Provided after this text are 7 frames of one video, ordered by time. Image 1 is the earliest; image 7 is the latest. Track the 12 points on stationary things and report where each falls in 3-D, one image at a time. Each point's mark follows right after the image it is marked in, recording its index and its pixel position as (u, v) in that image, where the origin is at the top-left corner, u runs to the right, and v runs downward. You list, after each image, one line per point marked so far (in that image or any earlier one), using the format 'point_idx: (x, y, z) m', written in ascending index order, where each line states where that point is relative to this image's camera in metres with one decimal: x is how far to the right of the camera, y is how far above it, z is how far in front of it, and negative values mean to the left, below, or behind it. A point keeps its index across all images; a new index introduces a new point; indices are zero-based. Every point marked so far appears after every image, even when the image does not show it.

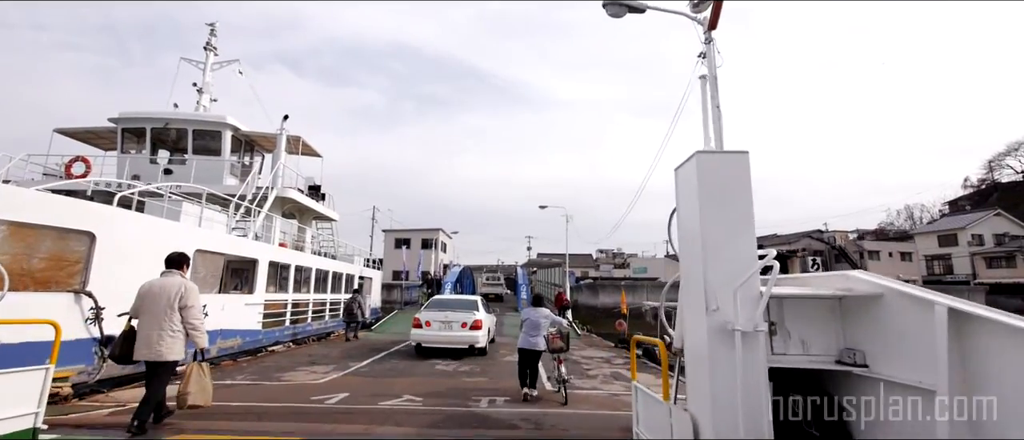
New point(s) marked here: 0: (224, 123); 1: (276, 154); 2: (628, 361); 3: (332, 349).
0: (-8.3, +2.8, +14.1) m
1: (-6.9, +2.0, +14.4) m
2: (+2.4, -3.0, +10.3) m
3: (-4.0, -2.9, +11.0) m
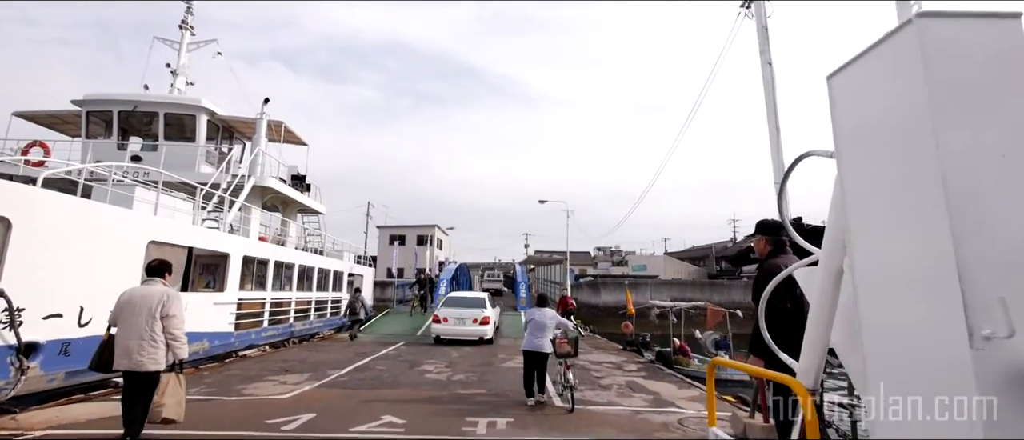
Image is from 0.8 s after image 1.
0: (-8.3, +3.0, +13.0) m
1: (-6.9, +2.2, +13.2) m
2: (+2.4, -2.8, +9.3) m
3: (-4.0, -2.7, +9.9) m
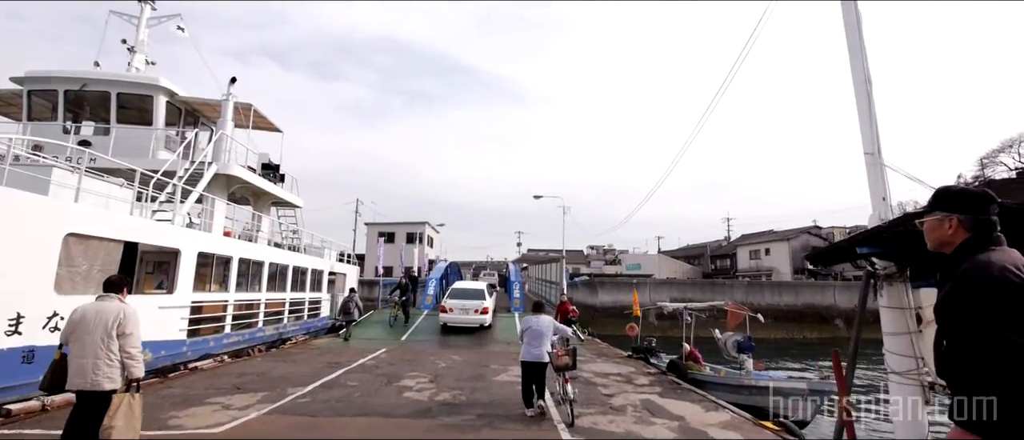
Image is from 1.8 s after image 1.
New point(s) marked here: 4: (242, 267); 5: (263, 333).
0: (-8.4, +3.2, +11.6) m
1: (-7.1, +2.4, +11.9) m
2: (+2.3, -2.7, +8.1) m
3: (-4.1, -2.5, +8.6) m
4: (-6.3, -1.0, +11.3) m
5: (-6.1, -2.8, +12.1) m
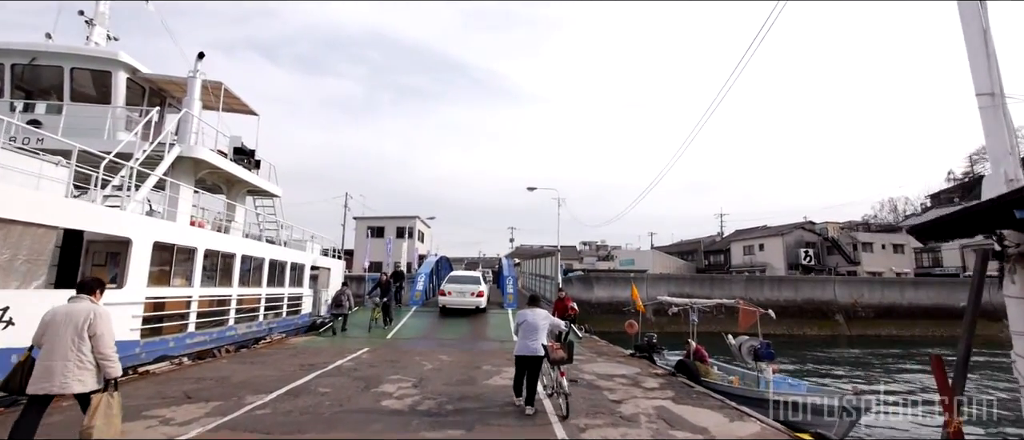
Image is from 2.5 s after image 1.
0: (-8.6, +3.4, +10.6) m
1: (-7.2, +2.6, +10.9) m
2: (+2.3, -2.5, +7.3) m
3: (-4.2, -2.3, +7.7) m
4: (-6.4, -0.8, +10.3) m
5: (-6.3, -2.5, +11.1) m
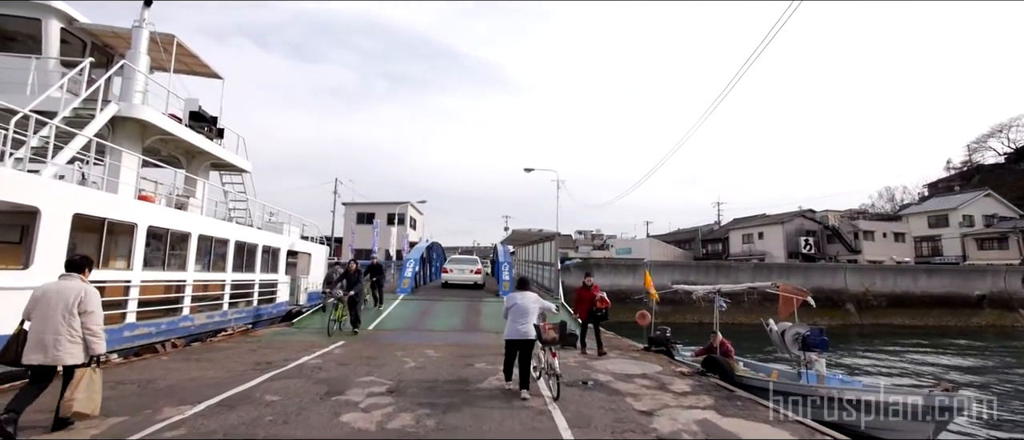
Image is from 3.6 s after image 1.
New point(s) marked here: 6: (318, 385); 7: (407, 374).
0: (-8.6, +3.9, +9.0) m
1: (-7.3, +3.1, +9.4) m
2: (+2.2, -2.0, +6.0) m
3: (-4.2, -1.9, +6.3) m
4: (-6.5, -0.3, +8.9) m
5: (-6.3, -2.0, +9.7) m
6: (-2.2, -1.9, +5.7) m
7: (-1.4, -2.0, +6.5) m
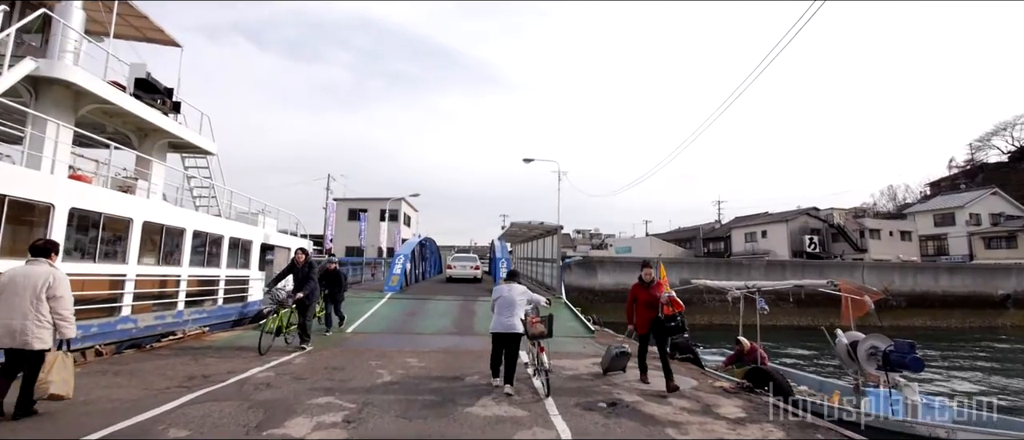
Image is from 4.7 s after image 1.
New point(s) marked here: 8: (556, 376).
0: (-8.6, +4.2, +7.6) m
1: (-7.3, +3.4, +7.9) m
2: (+2.3, -1.8, +4.6) m
3: (-4.2, -1.6, +4.9) m
4: (-6.5, 0.0, +7.5) m
5: (-6.4, -1.7, +8.3) m
6: (-2.2, -1.6, +4.3) m
7: (-1.4, -1.8, +5.1) m
8: (+0.5, -1.9, +6.1) m
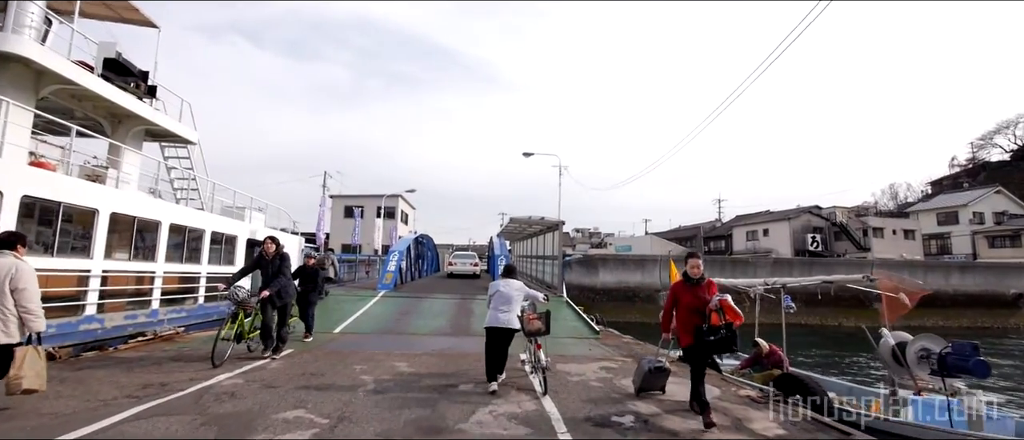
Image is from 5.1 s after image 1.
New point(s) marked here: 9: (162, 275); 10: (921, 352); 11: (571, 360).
0: (-8.6, +4.3, +6.9) m
1: (-7.3, +3.5, +7.3) m
2: (+2.3, -1.7, +4.0) m
3: (-4.2, -1.5, +4.2) m
4: (-6.5, +0.1, +6.8) m
5: (-6.4, -1.6, +7.6) m
6: (-2.2, -1.5, +3.6) m
7: (-1.4, -1.7, +4.5) m
8: (+0.5, -1.8, +5.4) m
9: (-6.6, -1.0, +9.2) m
10: (+3.8, -1.2, +4.6) m
11: (+0.8, -2.0, +6.9) m
